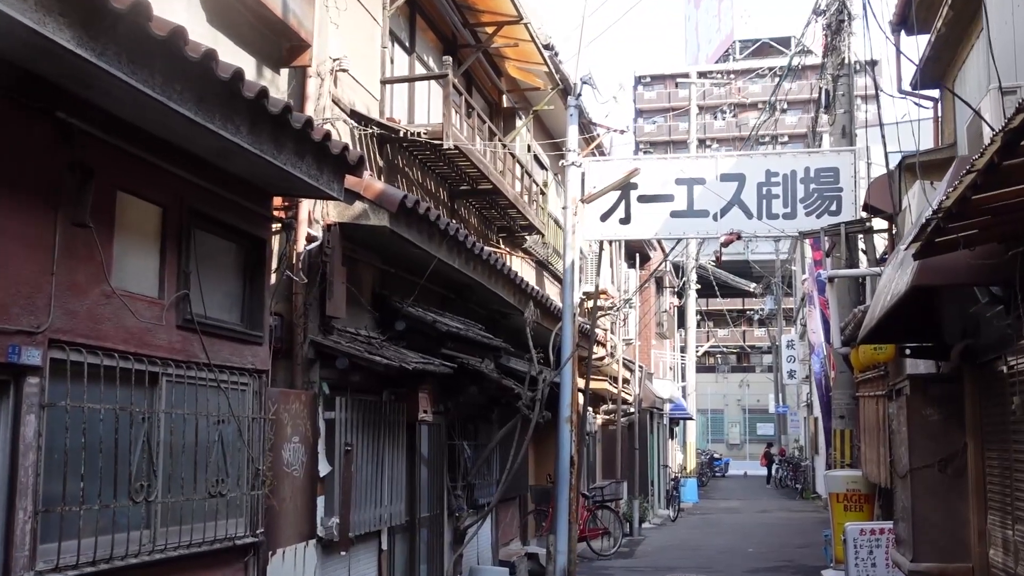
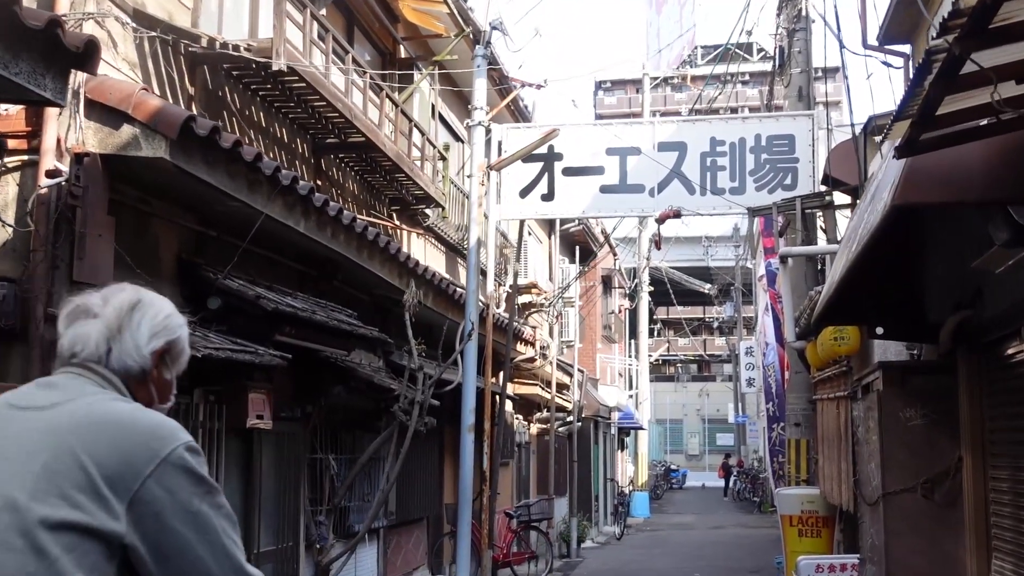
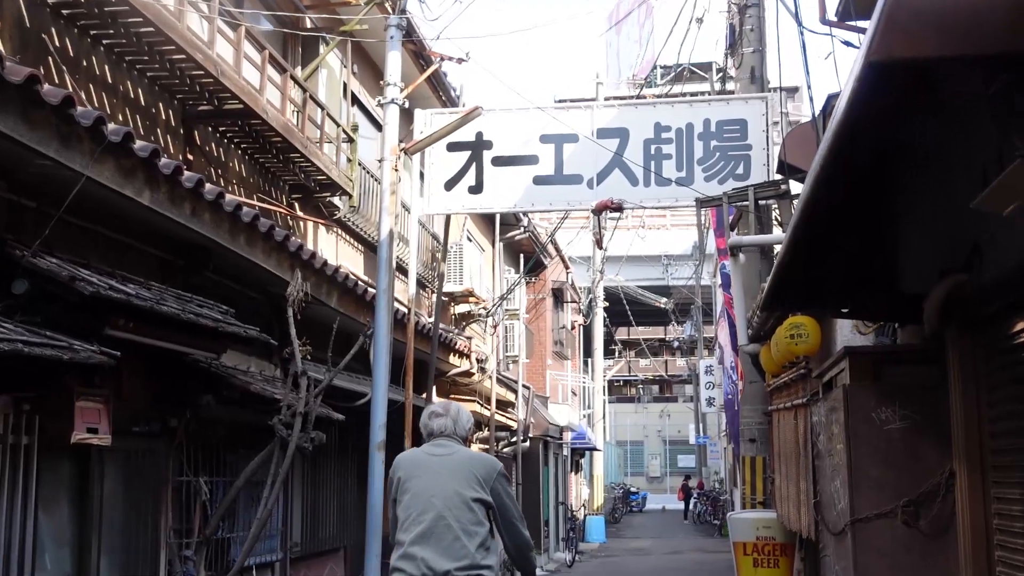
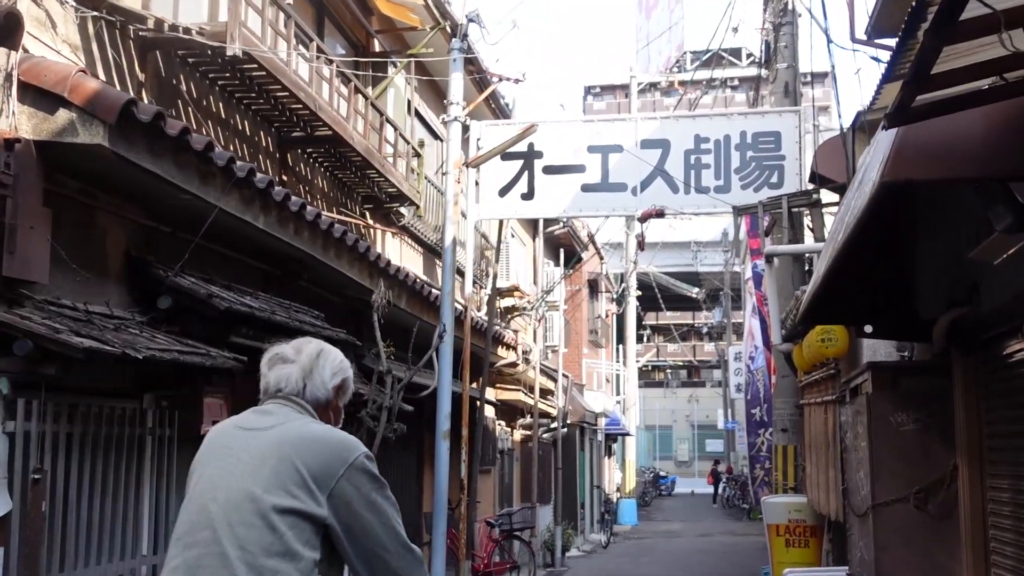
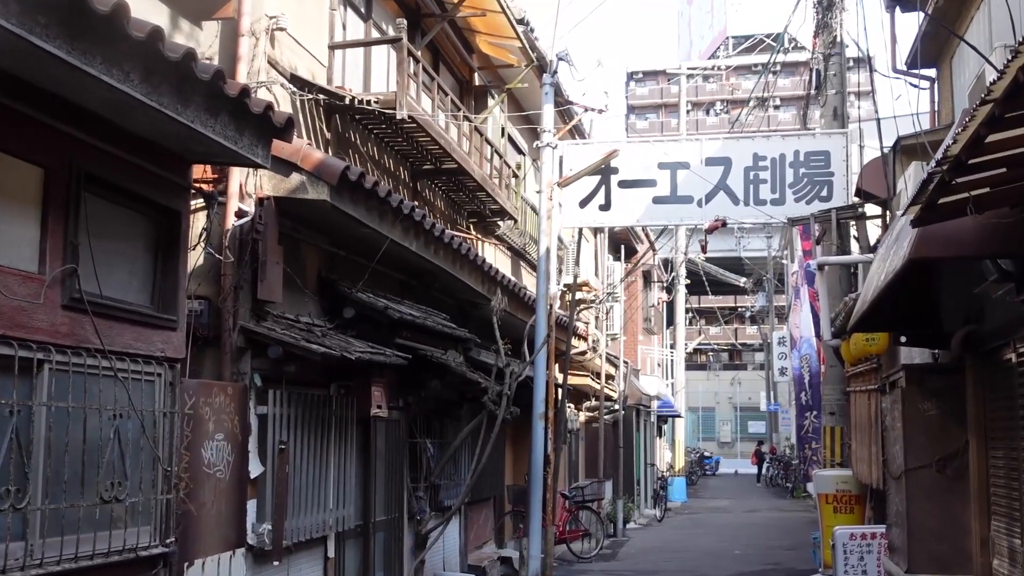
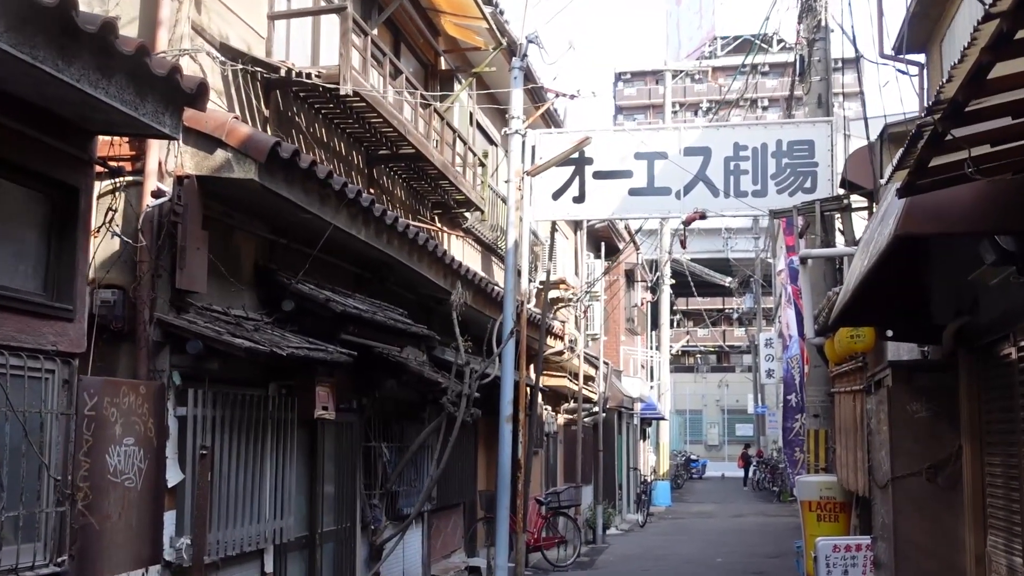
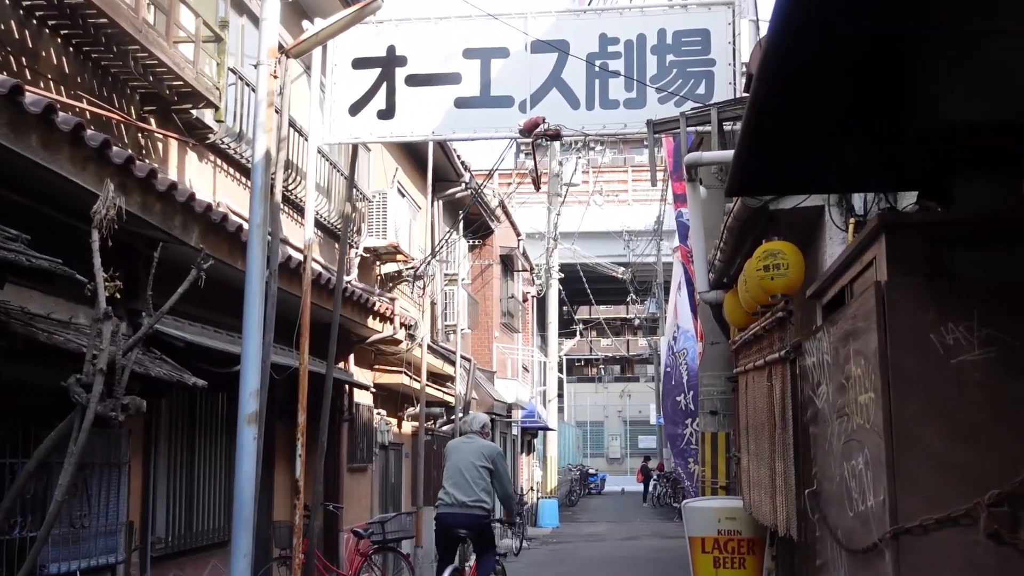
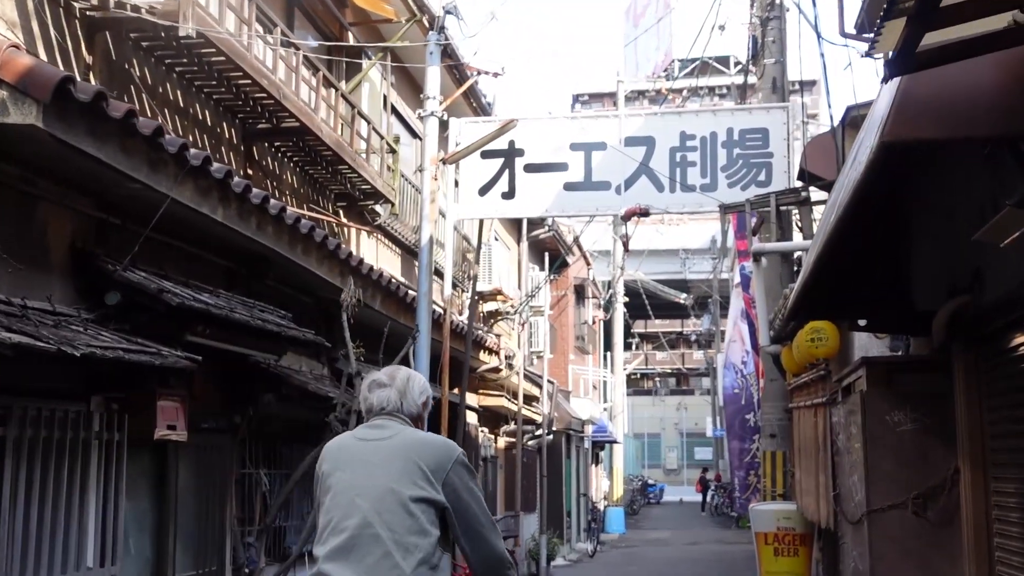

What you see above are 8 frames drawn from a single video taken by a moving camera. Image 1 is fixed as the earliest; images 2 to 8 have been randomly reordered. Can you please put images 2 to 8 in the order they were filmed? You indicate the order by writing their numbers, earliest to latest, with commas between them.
5, 6, 2, 4, 8, 3, 7
